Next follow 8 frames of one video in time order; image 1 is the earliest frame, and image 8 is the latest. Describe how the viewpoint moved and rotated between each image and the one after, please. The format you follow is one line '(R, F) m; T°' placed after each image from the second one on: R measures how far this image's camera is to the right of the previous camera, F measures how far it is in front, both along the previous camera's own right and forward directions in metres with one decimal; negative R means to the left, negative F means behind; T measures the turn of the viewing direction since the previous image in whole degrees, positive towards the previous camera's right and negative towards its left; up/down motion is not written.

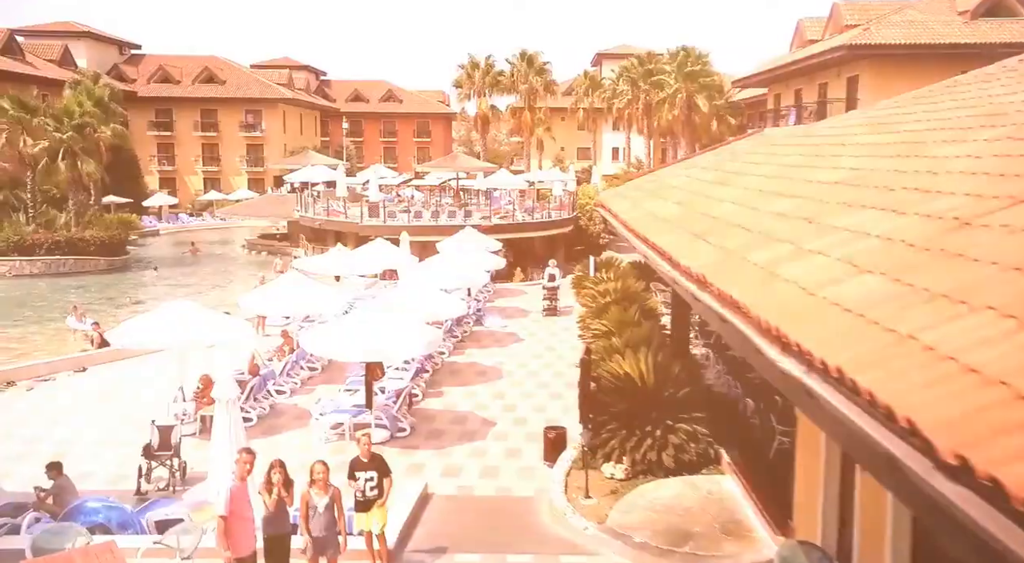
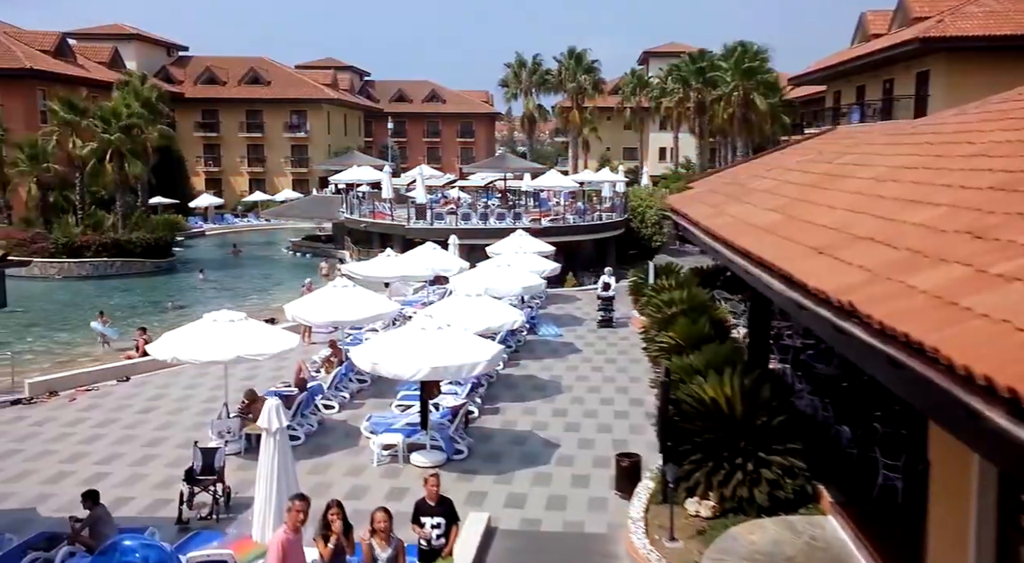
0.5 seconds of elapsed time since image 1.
(-0.4, +1.0) m; -3°
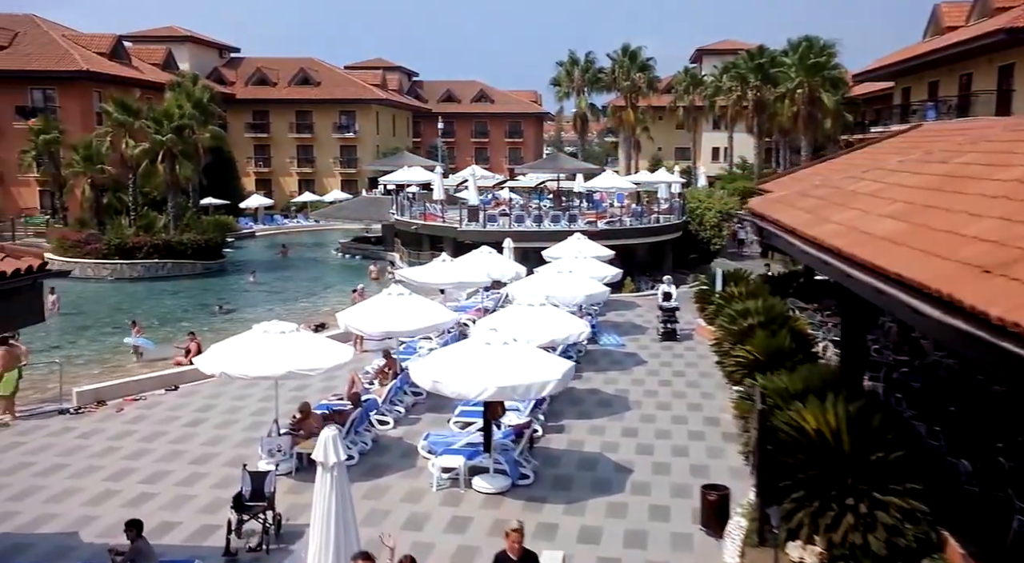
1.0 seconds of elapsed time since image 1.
(-0.4, +1.0) m; -3°
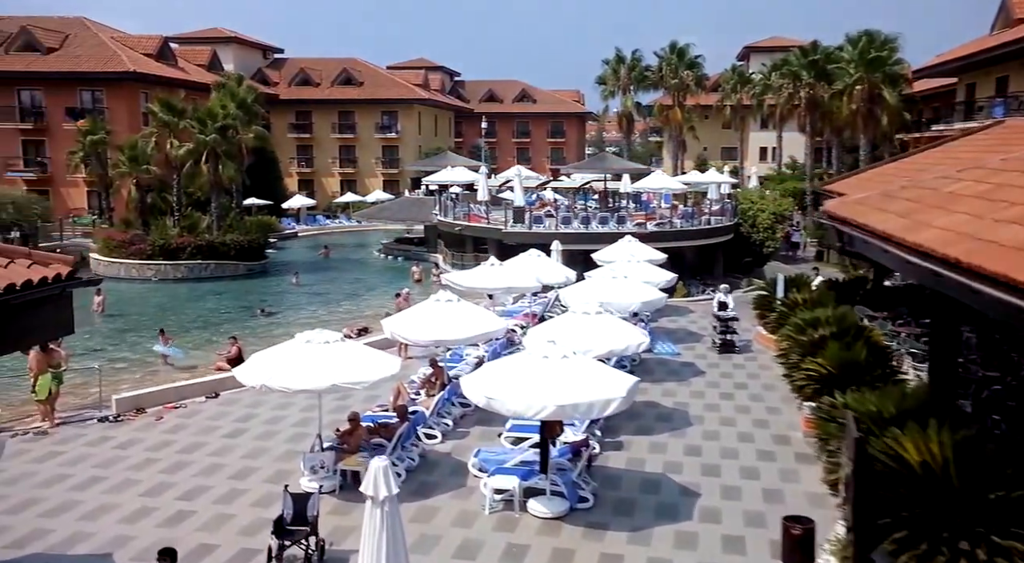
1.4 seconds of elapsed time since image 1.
(-0.3, +0.8) m; -3°
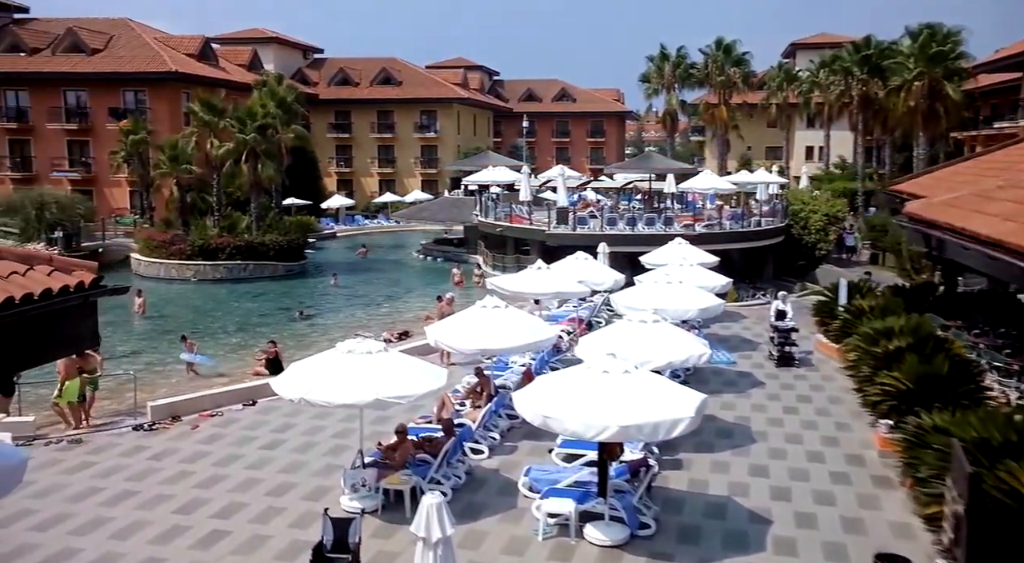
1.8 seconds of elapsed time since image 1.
(-0.2, +0.8) m; -2°
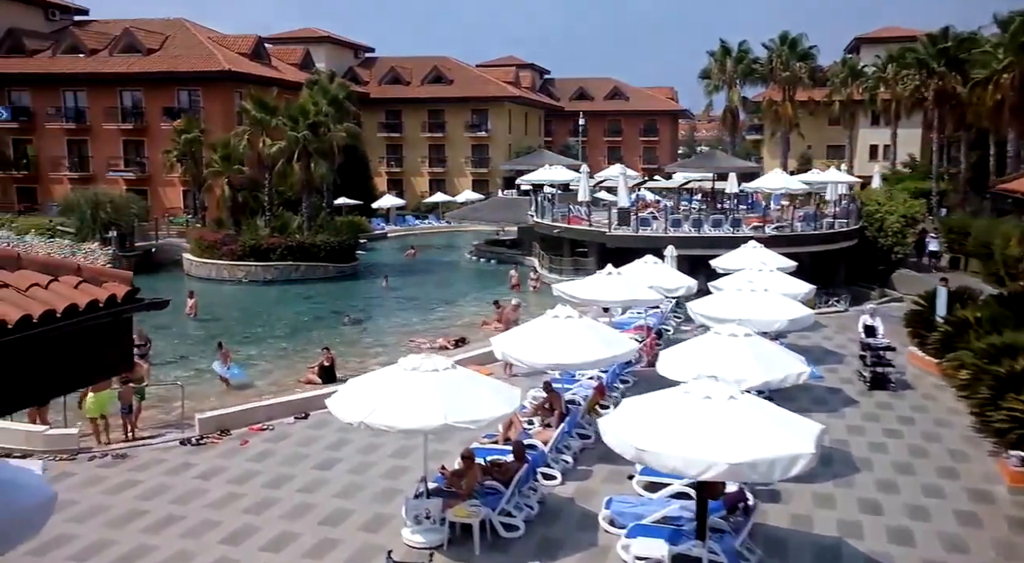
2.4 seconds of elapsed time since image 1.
(-0.4, +1.1) m; -3°
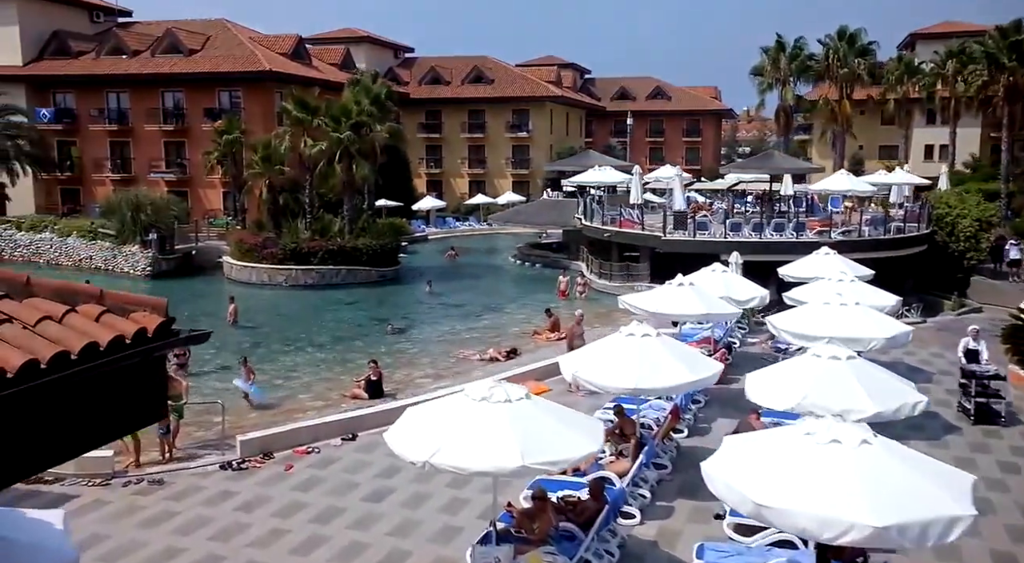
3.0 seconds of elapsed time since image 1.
(-0.5, +1.2) m; -2°
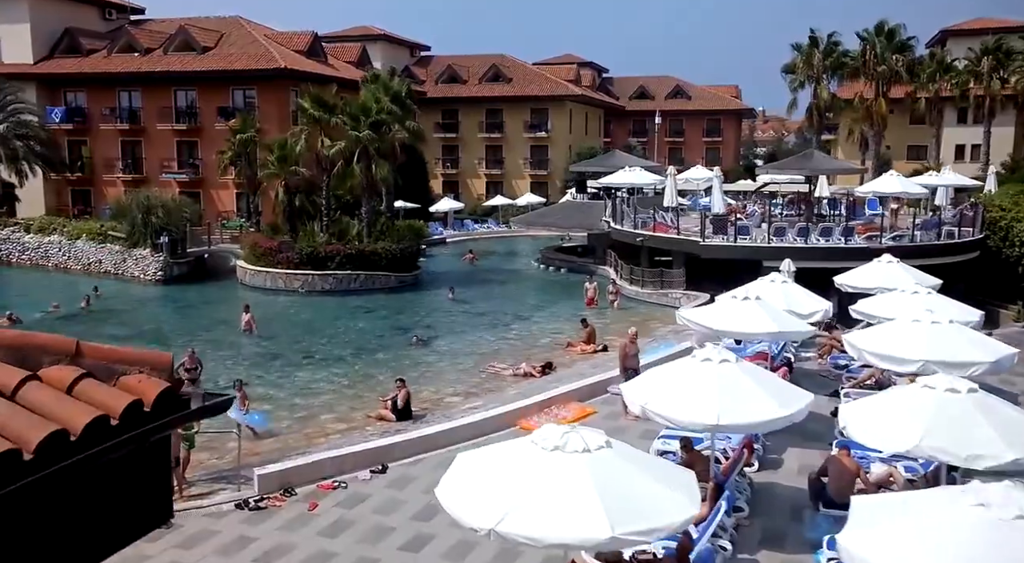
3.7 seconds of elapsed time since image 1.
(-0.6, +1.4) m; -1°
